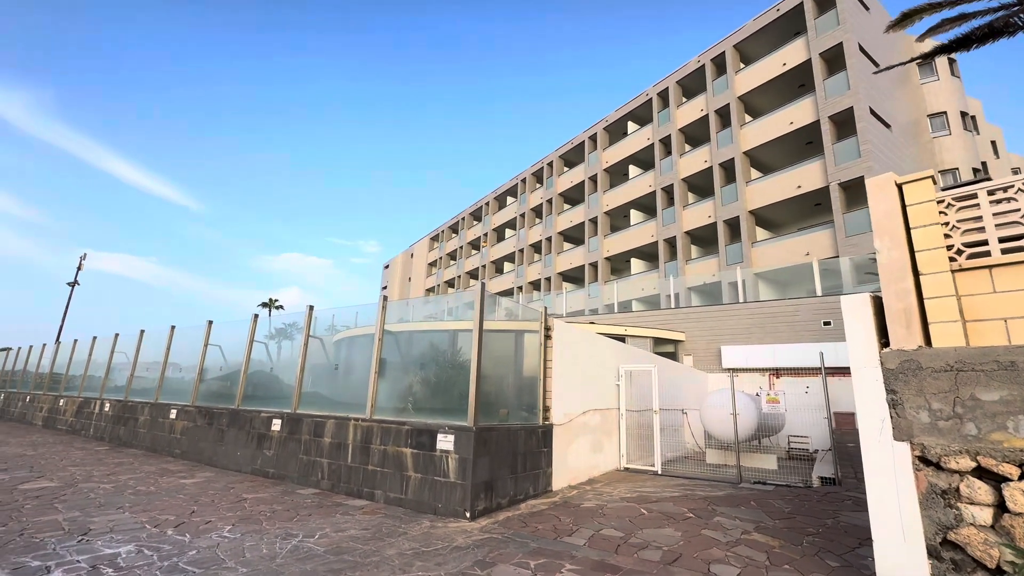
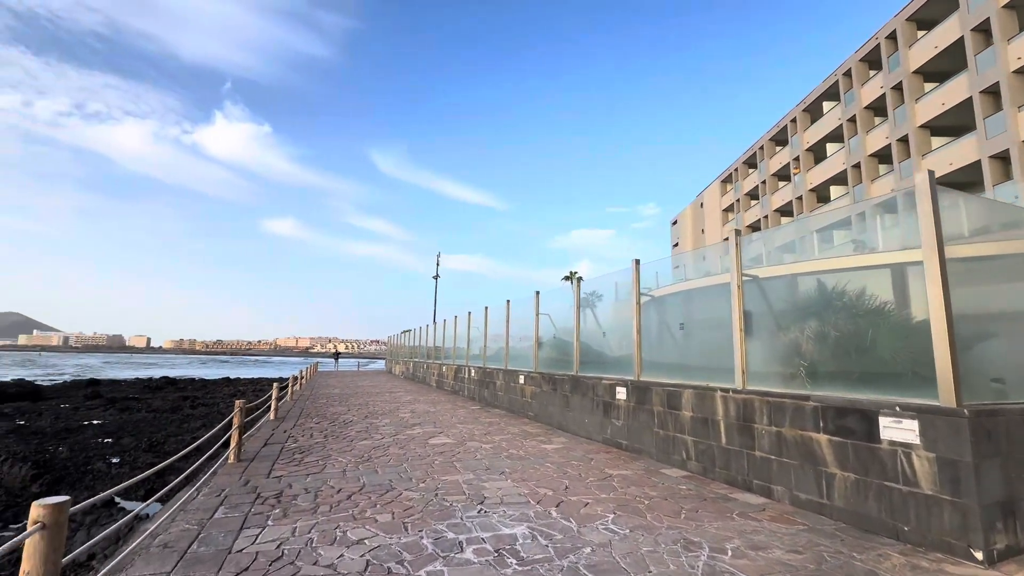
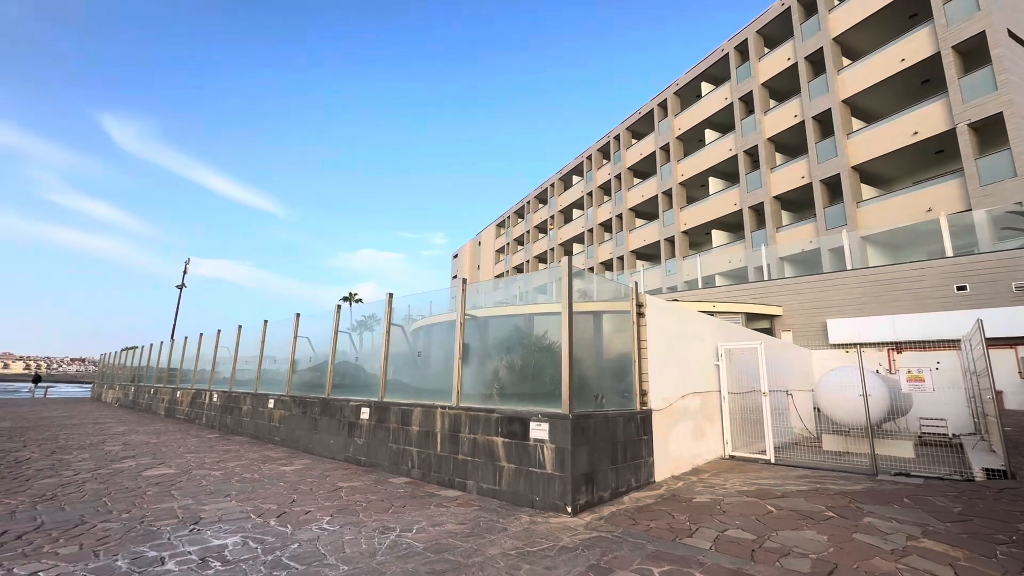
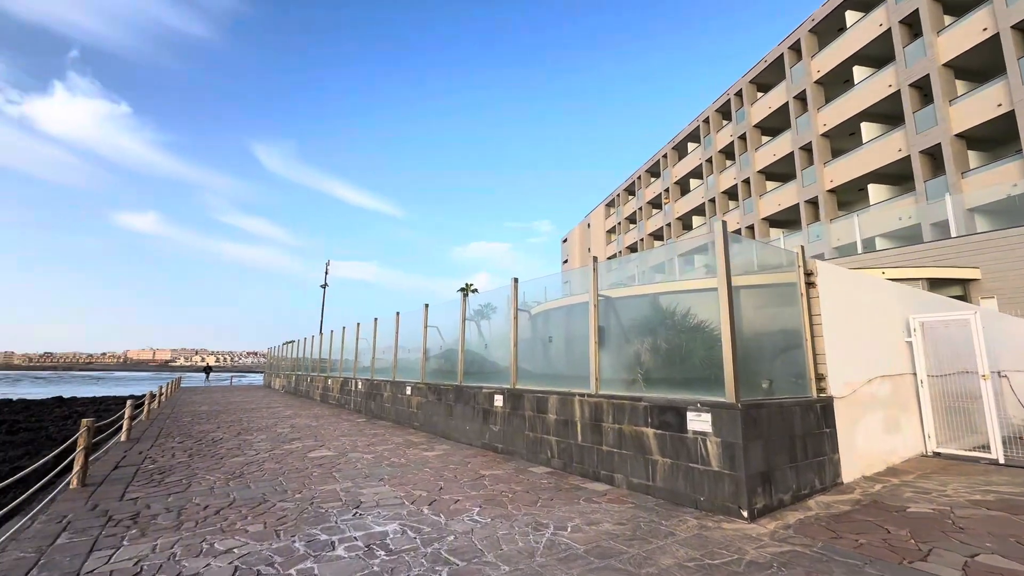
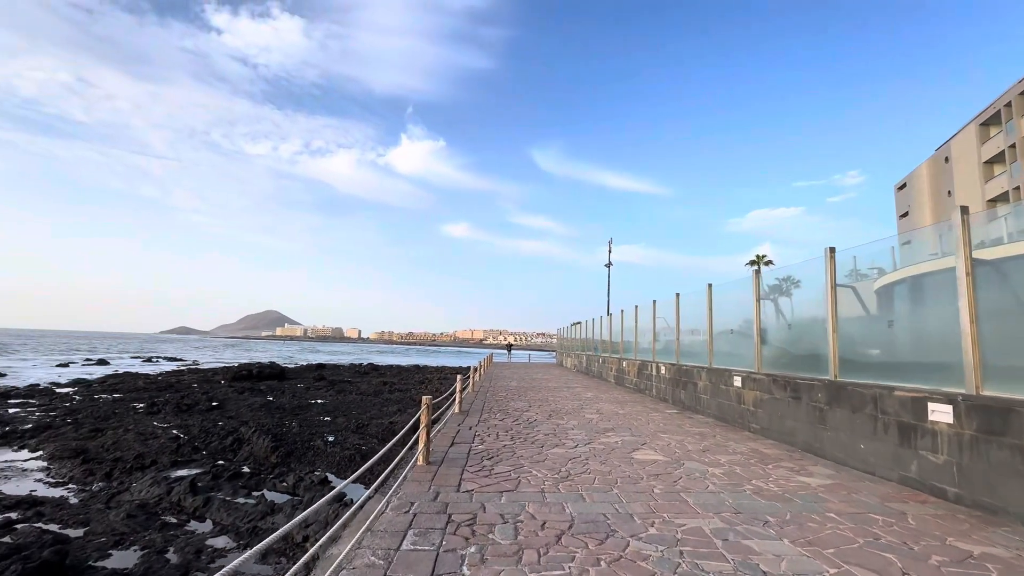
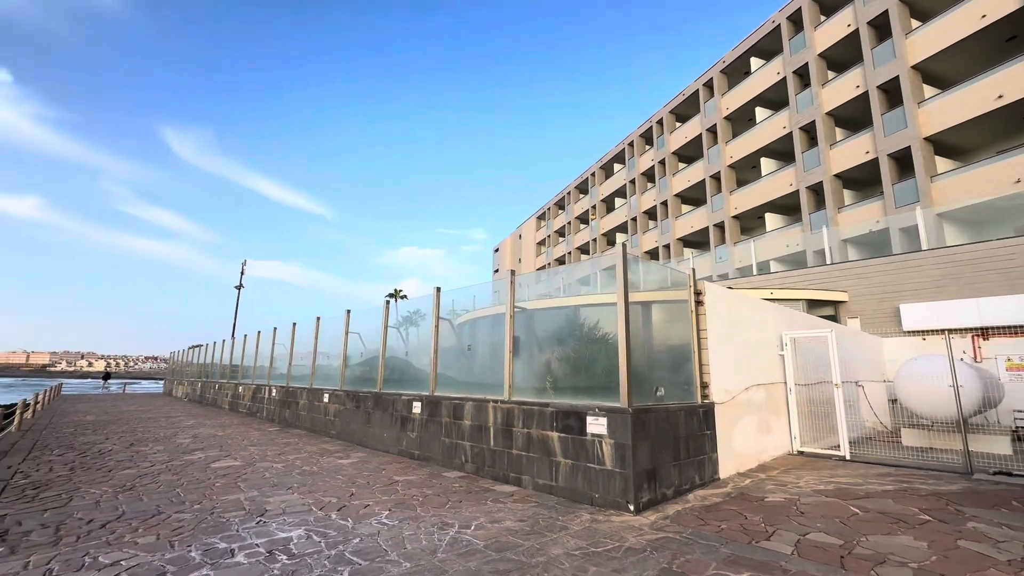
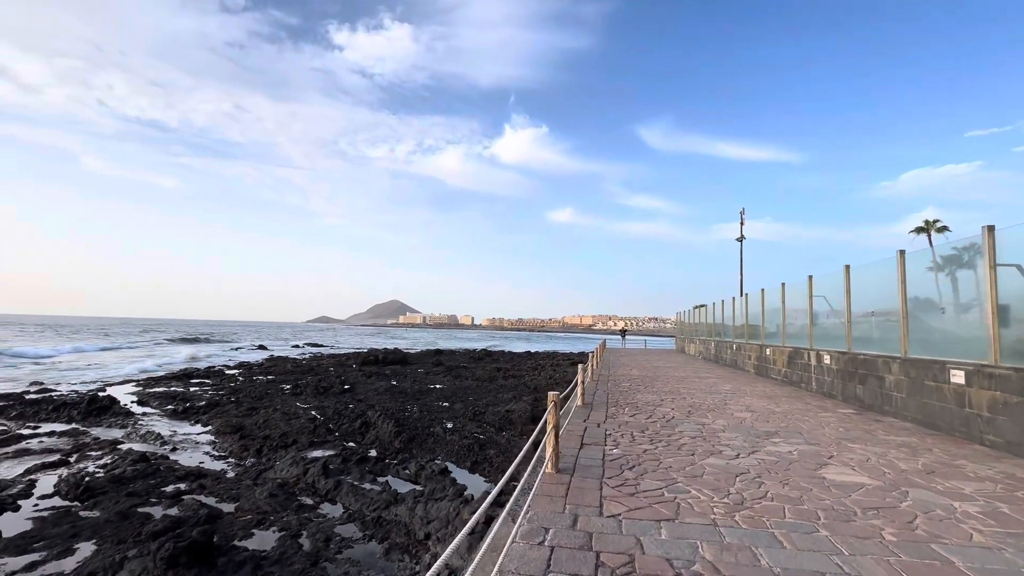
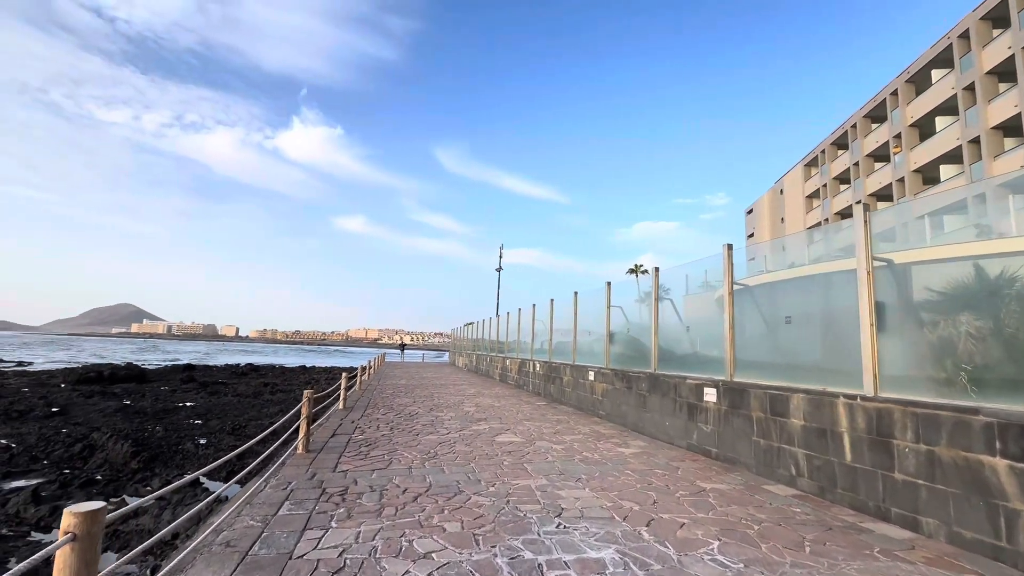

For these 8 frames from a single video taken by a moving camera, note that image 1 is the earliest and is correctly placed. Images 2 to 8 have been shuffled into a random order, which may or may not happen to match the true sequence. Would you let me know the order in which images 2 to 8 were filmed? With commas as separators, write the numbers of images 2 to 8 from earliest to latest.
3, 6, 4, 2, 8, 5, 7
